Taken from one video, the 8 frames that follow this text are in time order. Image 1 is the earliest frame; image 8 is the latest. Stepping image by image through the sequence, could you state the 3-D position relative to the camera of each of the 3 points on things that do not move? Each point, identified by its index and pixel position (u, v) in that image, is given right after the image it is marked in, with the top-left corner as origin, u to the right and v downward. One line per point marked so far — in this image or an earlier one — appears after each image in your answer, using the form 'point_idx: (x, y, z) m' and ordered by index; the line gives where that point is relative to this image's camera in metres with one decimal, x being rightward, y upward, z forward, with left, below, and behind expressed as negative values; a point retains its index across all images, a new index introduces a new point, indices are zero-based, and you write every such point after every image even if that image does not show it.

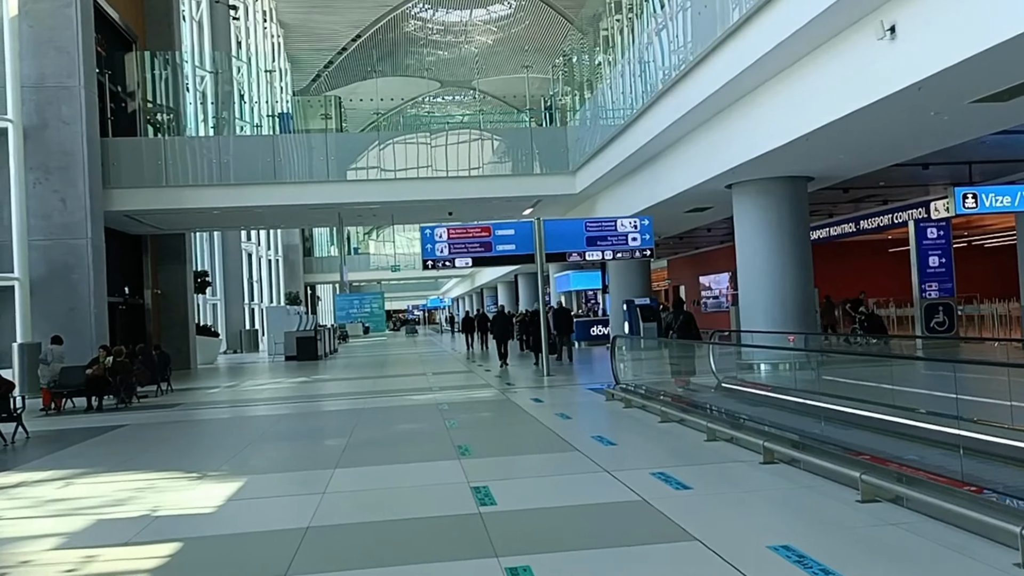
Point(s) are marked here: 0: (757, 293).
0: (+4.4, -0.1, +15.5) m
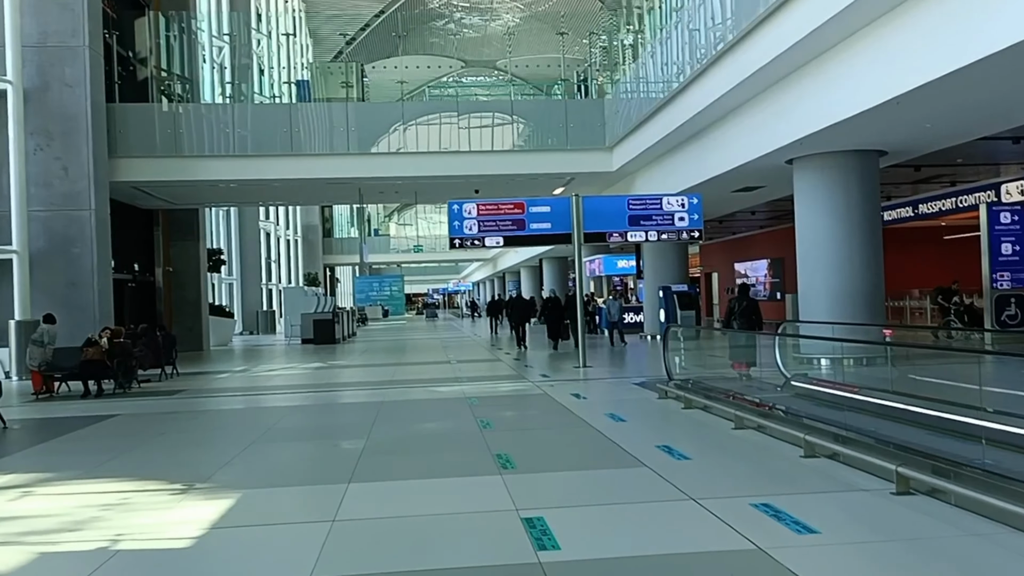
0: (+5.0, +0.1, +13.9) m
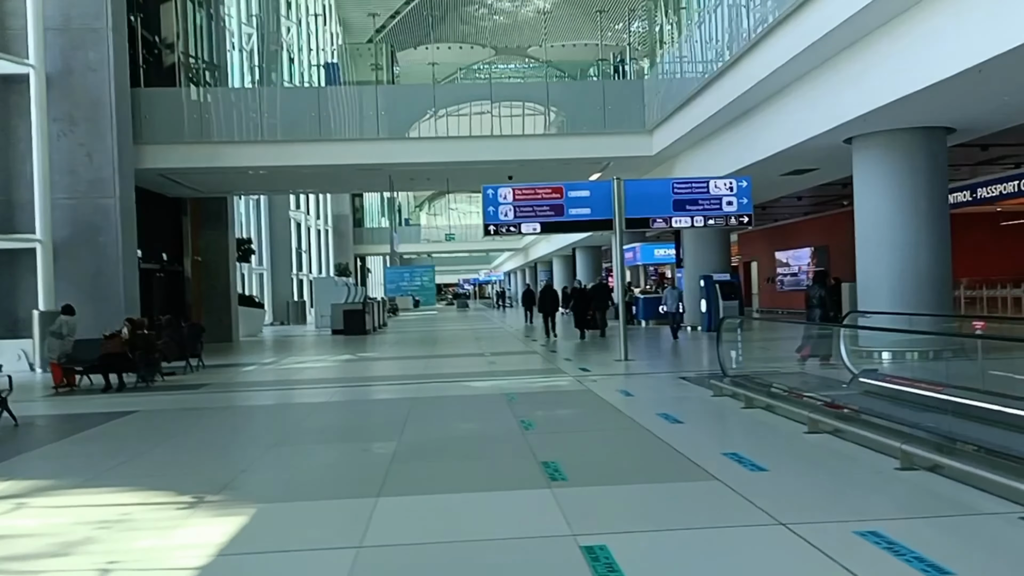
0: (+5.6, +0.3, +13.0) m
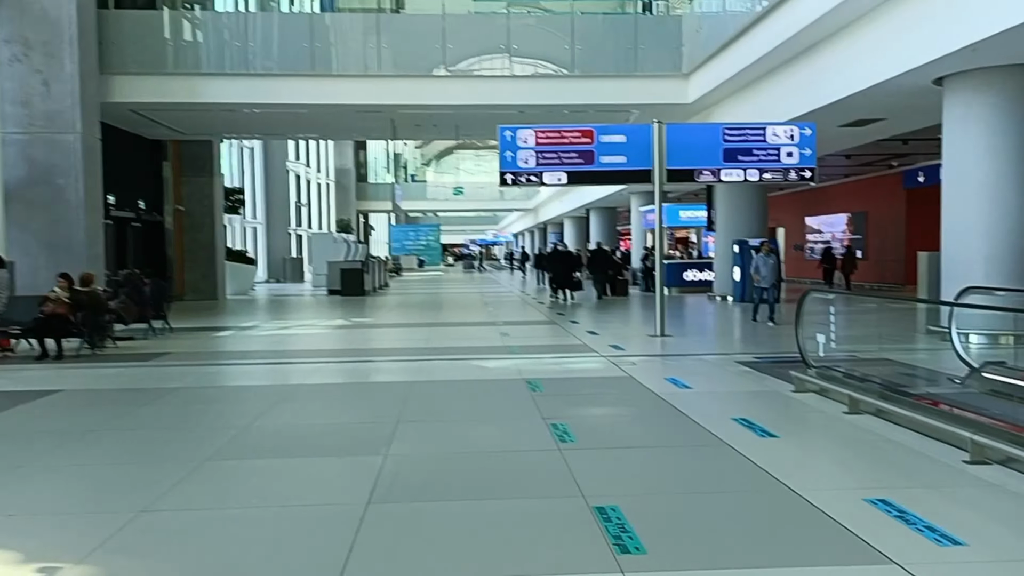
0: (+5.9, +0.7, +10.8) m
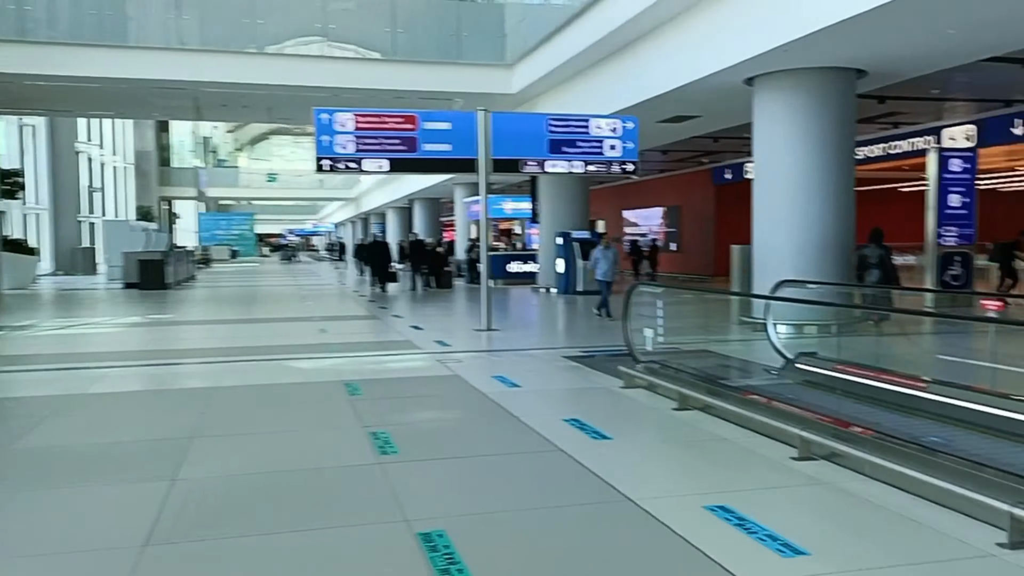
0: (+3.6, +0.8, +11.2) m
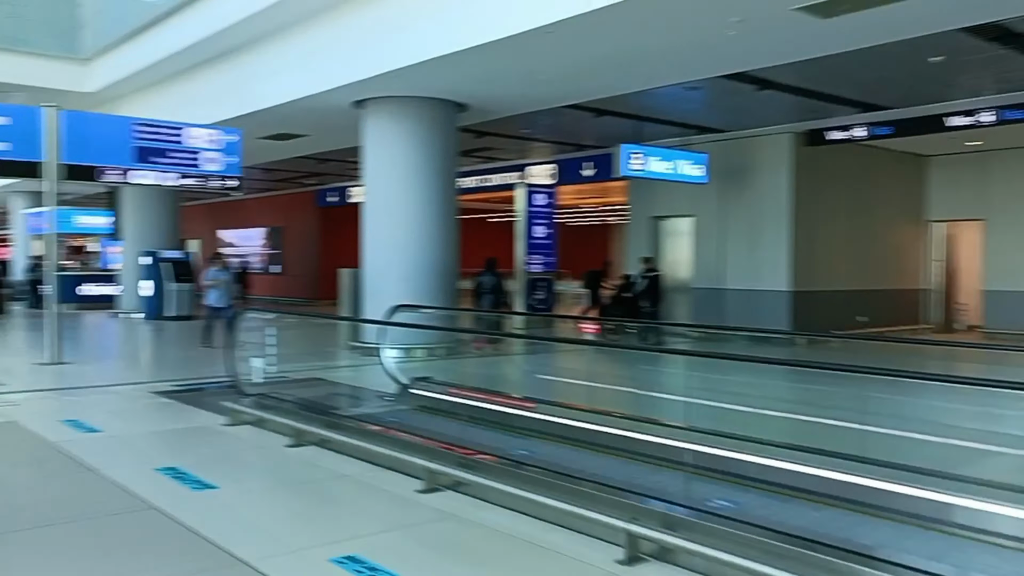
0: (-1.6, +0.4, +11.3) m
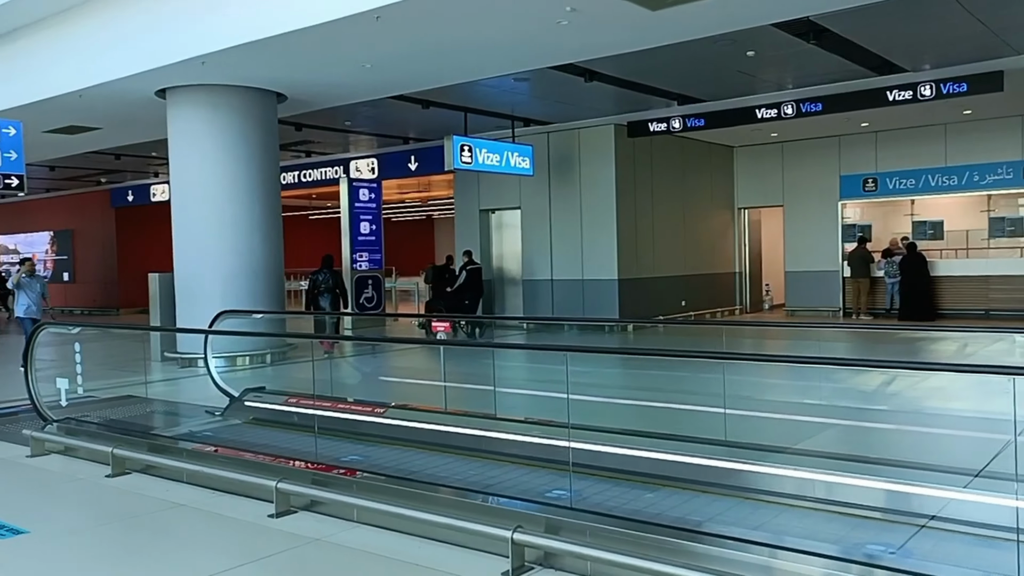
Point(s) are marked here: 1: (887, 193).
0: (-3.7, +0.4, +10.4) m
1: (+6.7, +1.7, +15.0) m
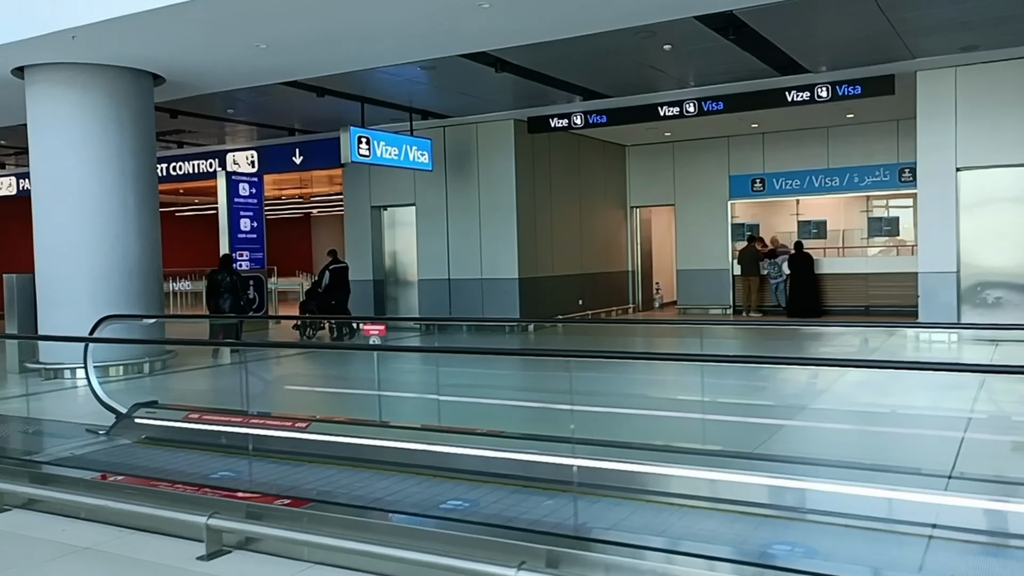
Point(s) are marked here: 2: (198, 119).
0: (-4.8, +0.4, +9.3) m
1: (+4.8, +1.7, +15.4) m
2: (-5.2, +2.8, +13.9) m
